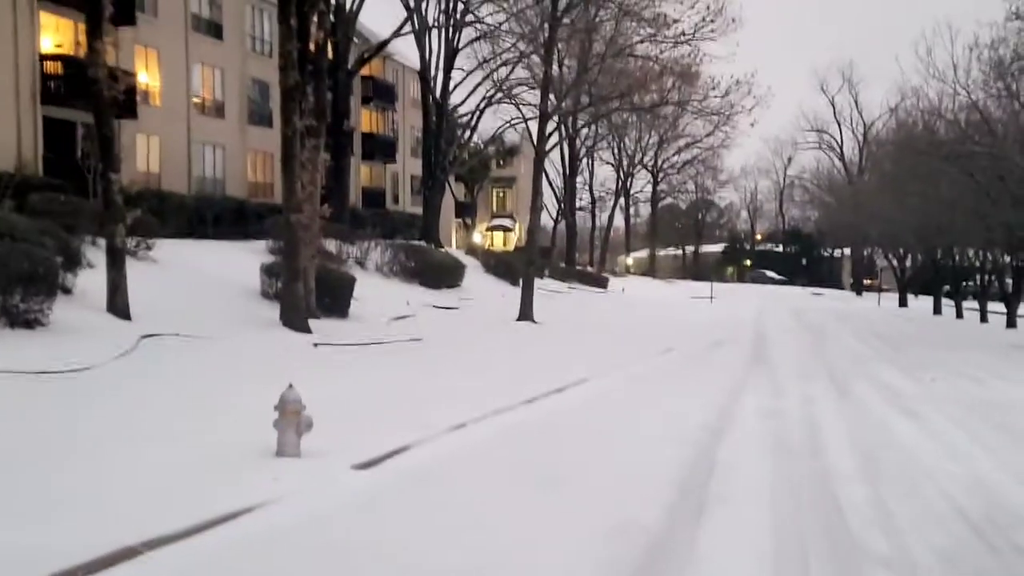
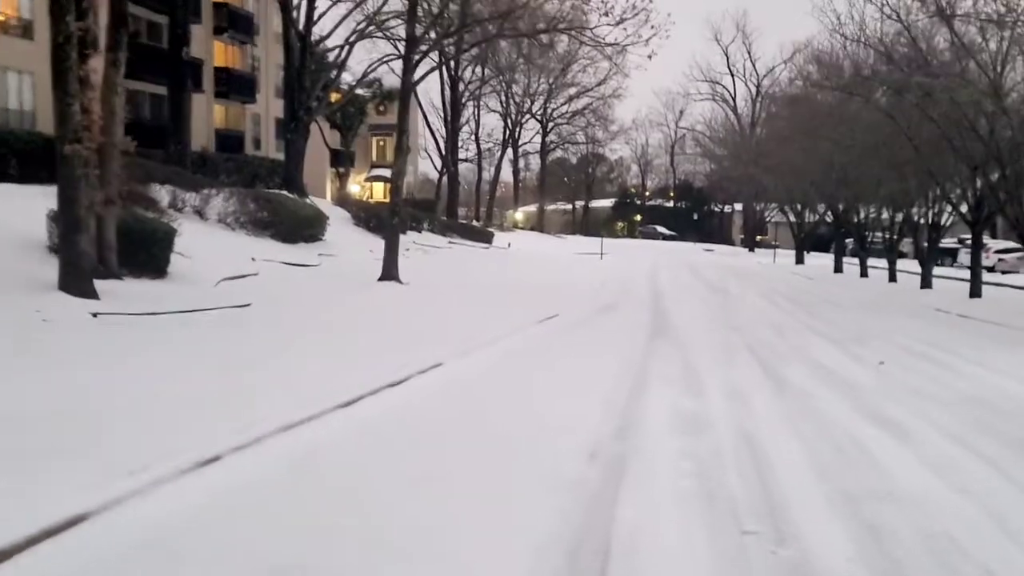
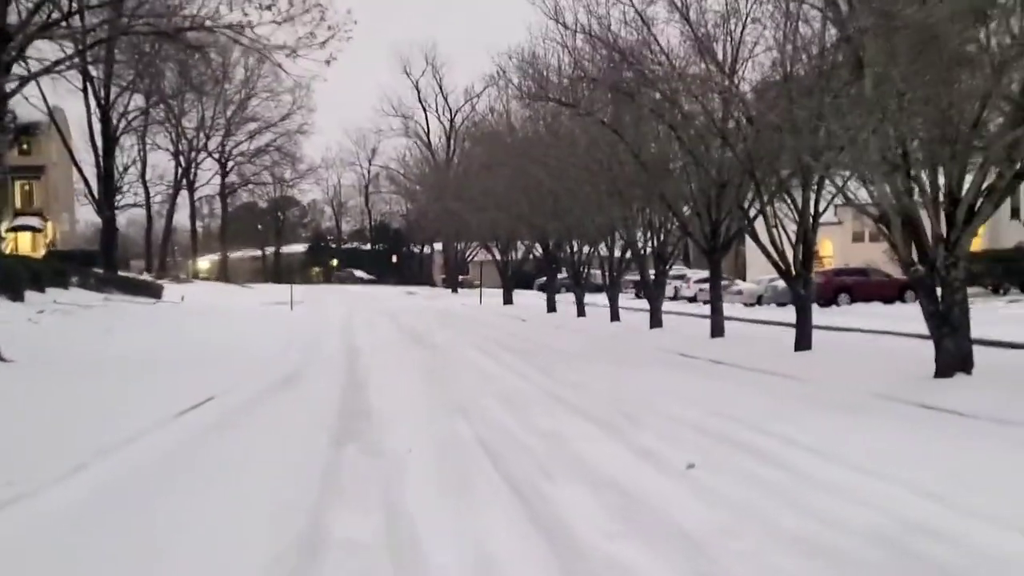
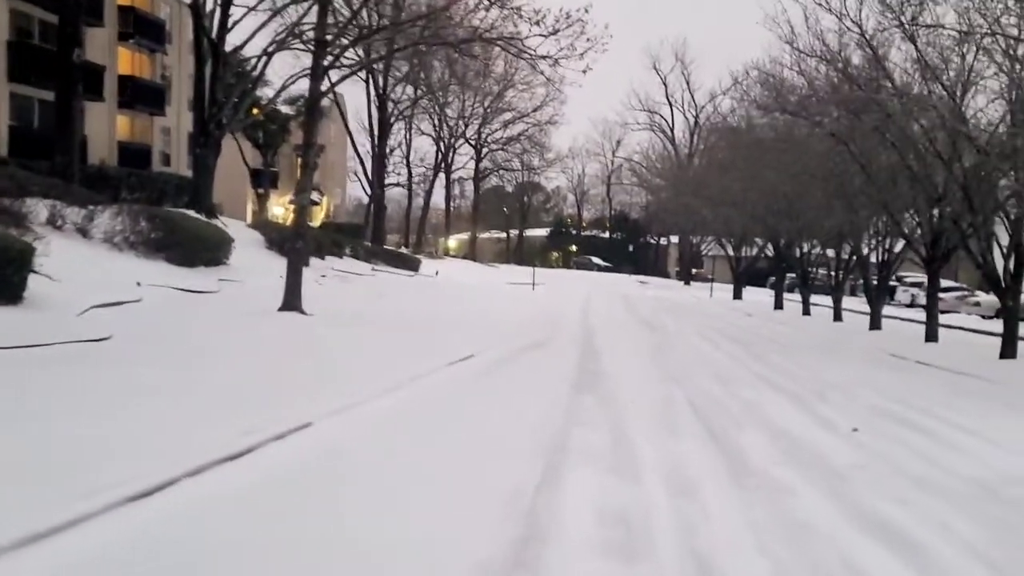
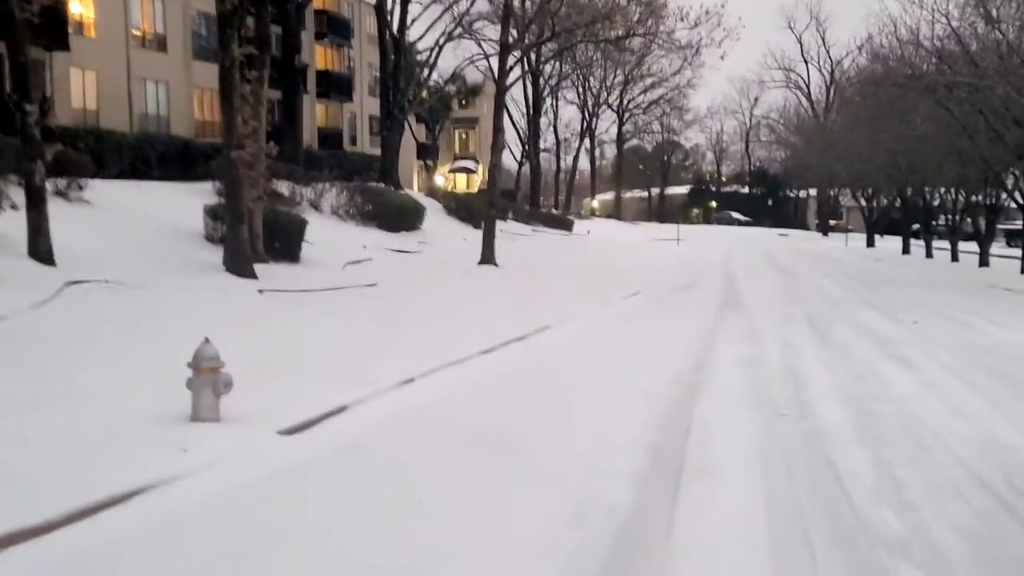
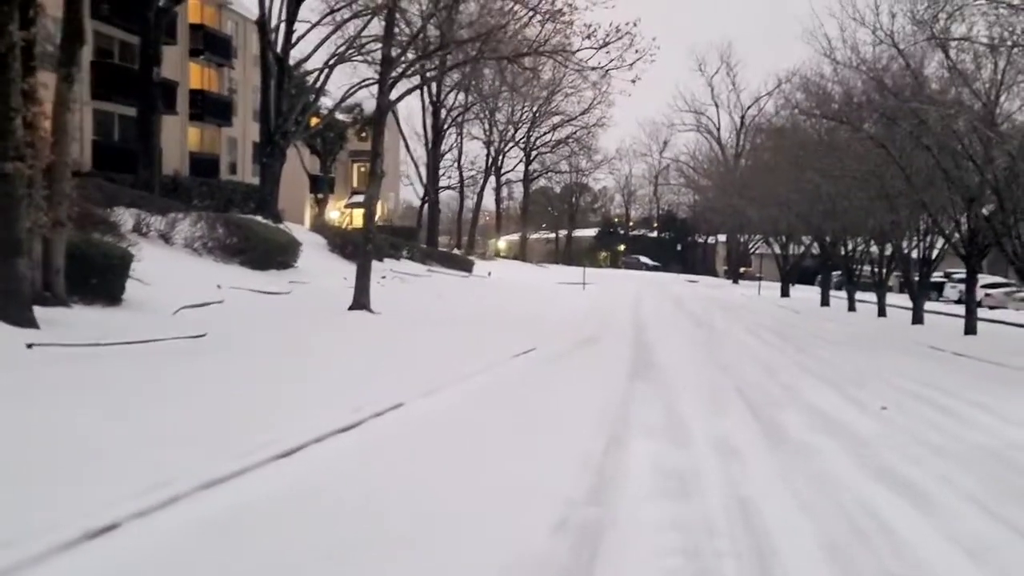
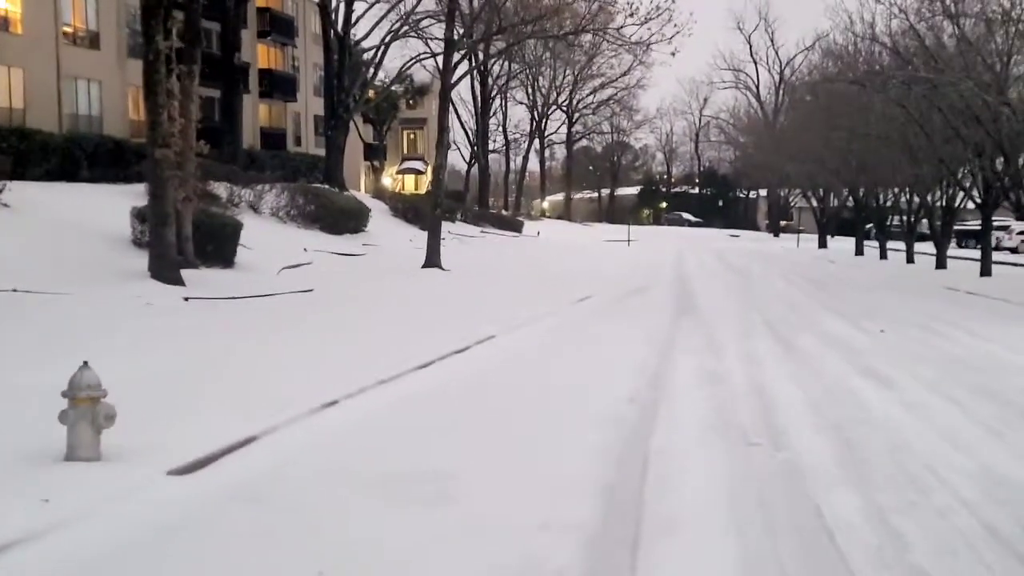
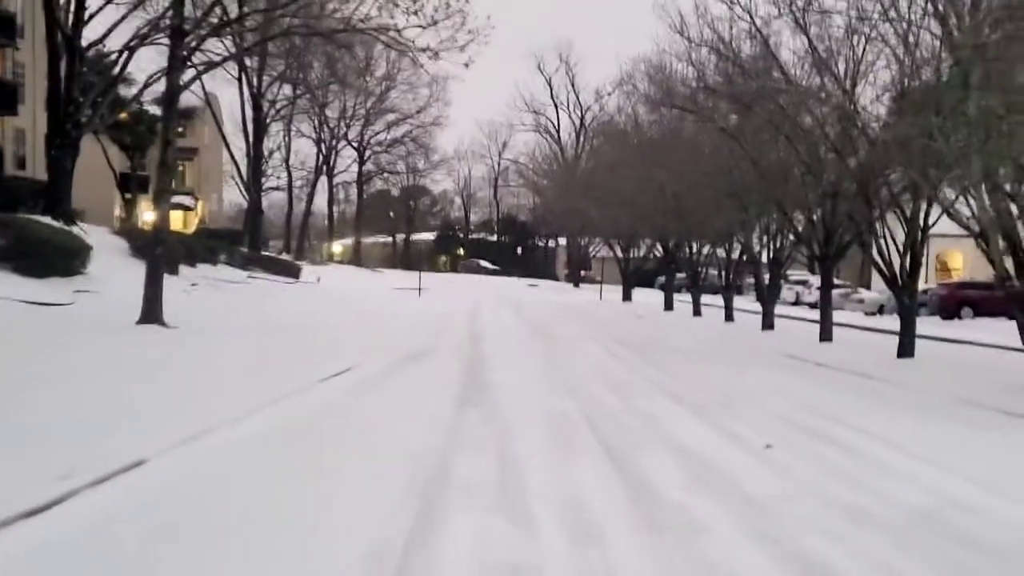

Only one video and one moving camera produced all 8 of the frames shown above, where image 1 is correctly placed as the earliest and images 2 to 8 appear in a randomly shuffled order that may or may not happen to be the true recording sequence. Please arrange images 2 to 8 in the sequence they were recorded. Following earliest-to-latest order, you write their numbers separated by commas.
5, 7, 2, 6, 4, 8, 3
